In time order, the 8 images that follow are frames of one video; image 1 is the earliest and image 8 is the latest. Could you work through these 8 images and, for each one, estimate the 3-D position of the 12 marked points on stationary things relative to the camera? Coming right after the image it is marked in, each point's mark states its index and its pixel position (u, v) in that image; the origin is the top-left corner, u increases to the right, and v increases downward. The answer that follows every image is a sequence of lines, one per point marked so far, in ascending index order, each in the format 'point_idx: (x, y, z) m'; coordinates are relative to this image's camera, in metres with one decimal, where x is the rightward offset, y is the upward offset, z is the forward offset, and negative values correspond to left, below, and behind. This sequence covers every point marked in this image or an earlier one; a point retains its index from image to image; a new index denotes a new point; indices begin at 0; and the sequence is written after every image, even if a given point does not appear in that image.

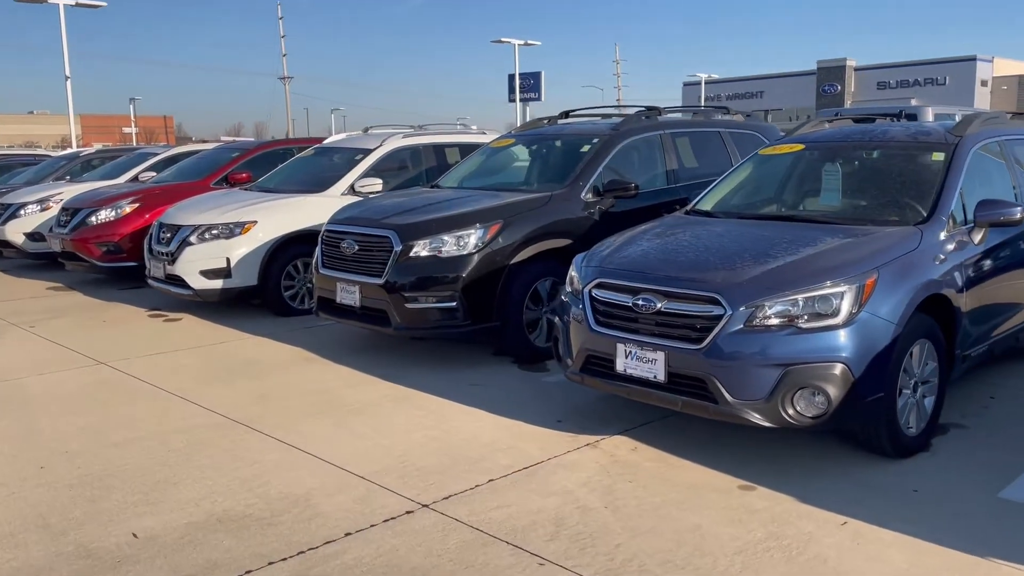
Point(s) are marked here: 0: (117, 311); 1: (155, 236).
0: (-4.6, -0.3, +9.1) m
1: (-4.0, +0.6, +9.0) m
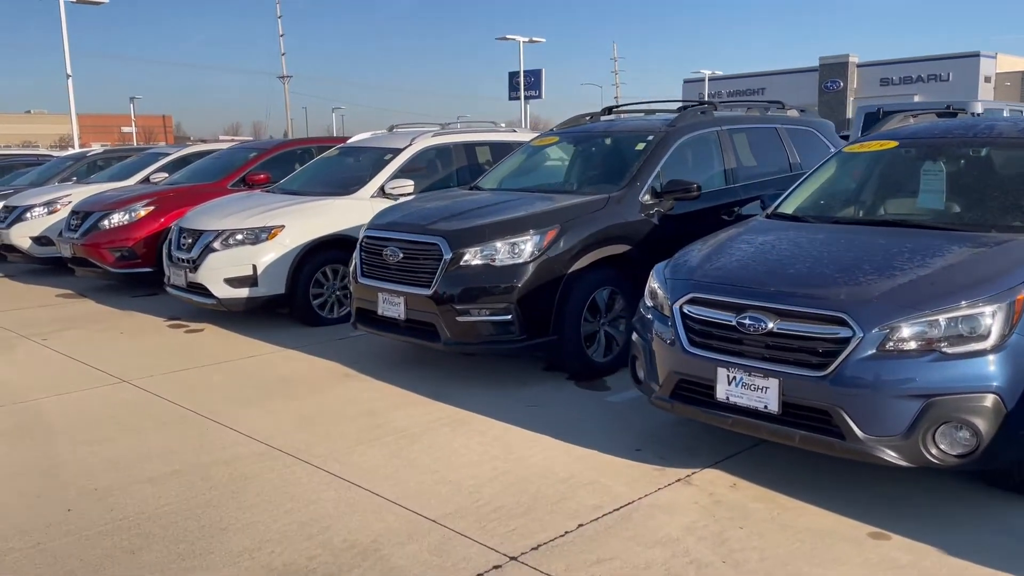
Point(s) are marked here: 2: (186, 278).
0: (-4.1, -0.4, +8.6) m
1: (-3.6, +0.5, +8.5) m
2: (-3.3, +0.1, +8.2) m
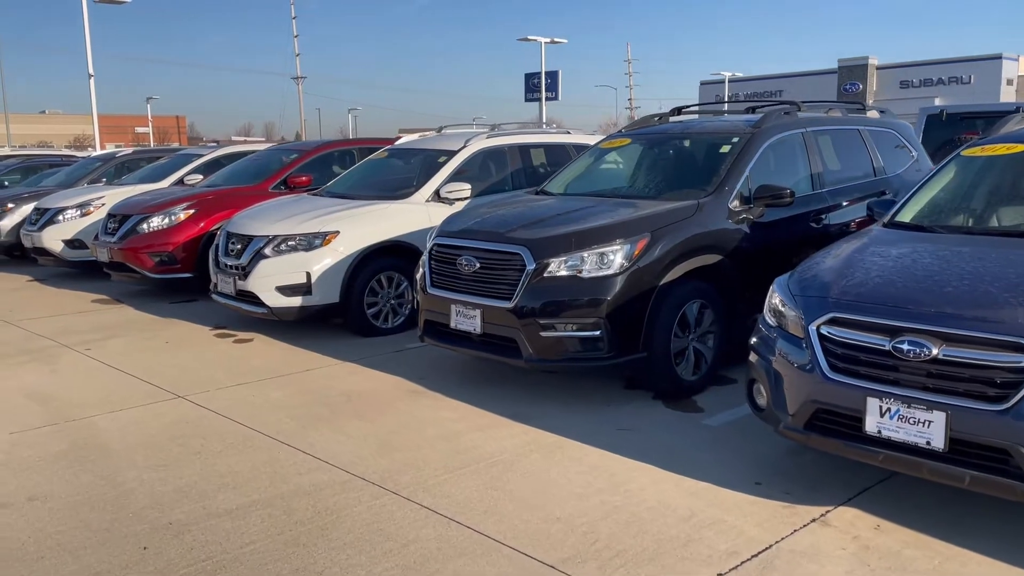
0: (-3.5, -0.5, +8.3) m
1: (-3.0, +0.4, +8.2) m
2: (-2.7, 0.0, +7.8) m
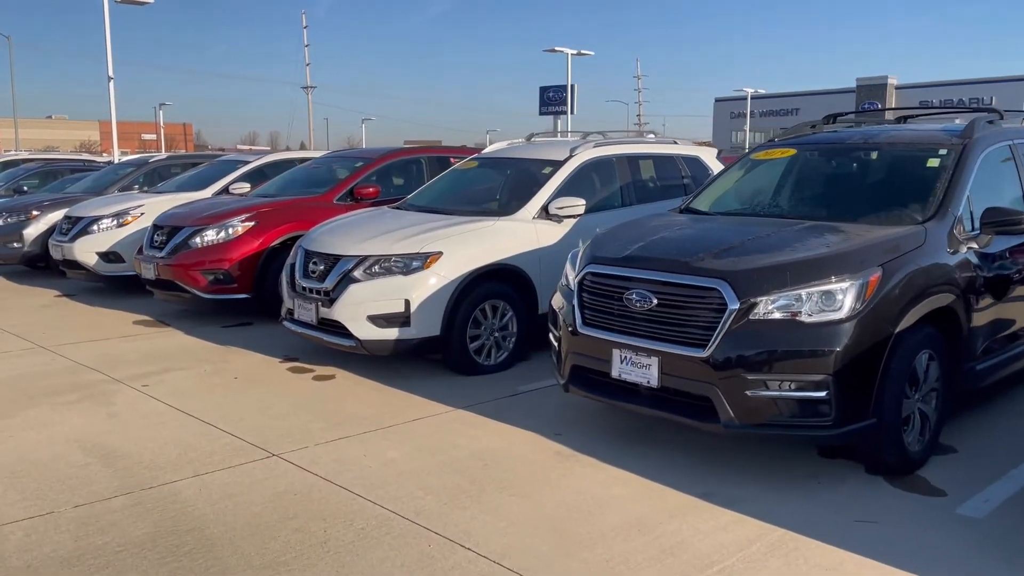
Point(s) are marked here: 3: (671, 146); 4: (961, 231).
0: (-2.4, -0.7, +7.2) m
1: (-1.9, +0.2, +7.1) m
2: (-1.7, -0.2, +6.7) m
3: (+1.8, +1.6, +8.8) m
4: (+2.8, +0.3, +4.9) m
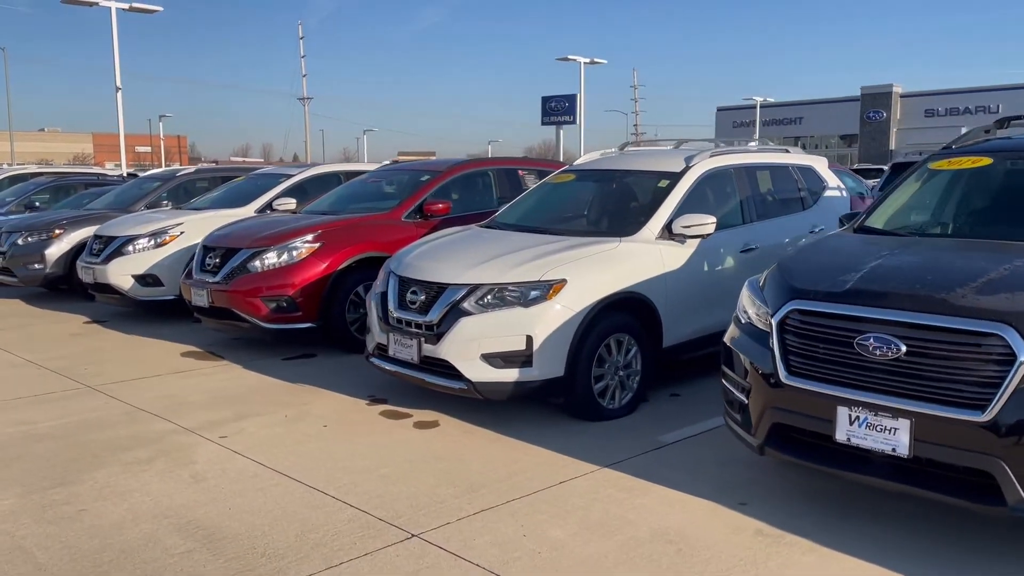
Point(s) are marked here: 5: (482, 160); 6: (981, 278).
0: (-1.5, -0.9, +6.3) m
1: (-0.9, -0.1, +6.2) m
2: (-0.7, -0.5, +5.8) m
3: (+2.7, +1.3, +7.9) m
4: (+3.7, +0.2, +4.0) m
5: (-0.4, +1.6, +9.8) m
6: (+2.2, 0.0, +3.8) m
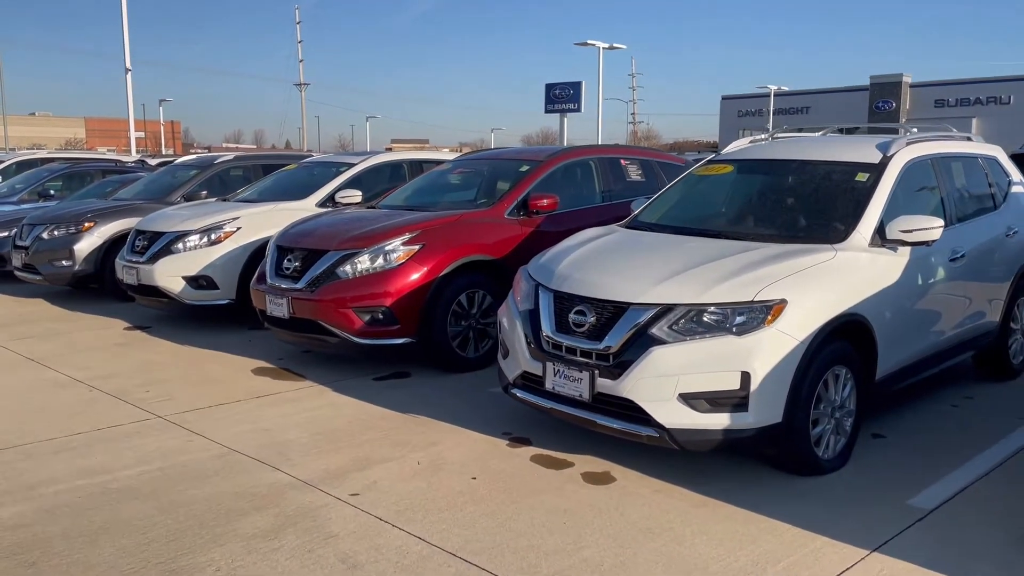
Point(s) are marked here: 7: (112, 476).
0: (-0.3, -1.1, +5.1) m
1: (+0.2, -0.2, +5.0) m
2: (+0.5, -0.6, +4.7) m
3: (+3.9, +1.2, +6.7) m
4: (+4.9, 0.0, +2.9) m
5: (+0.8, +1.5, +8.7) m
6: (+3.4, -0.1, +2.6) m
7: (-2.4, -1.2, +4.8) m
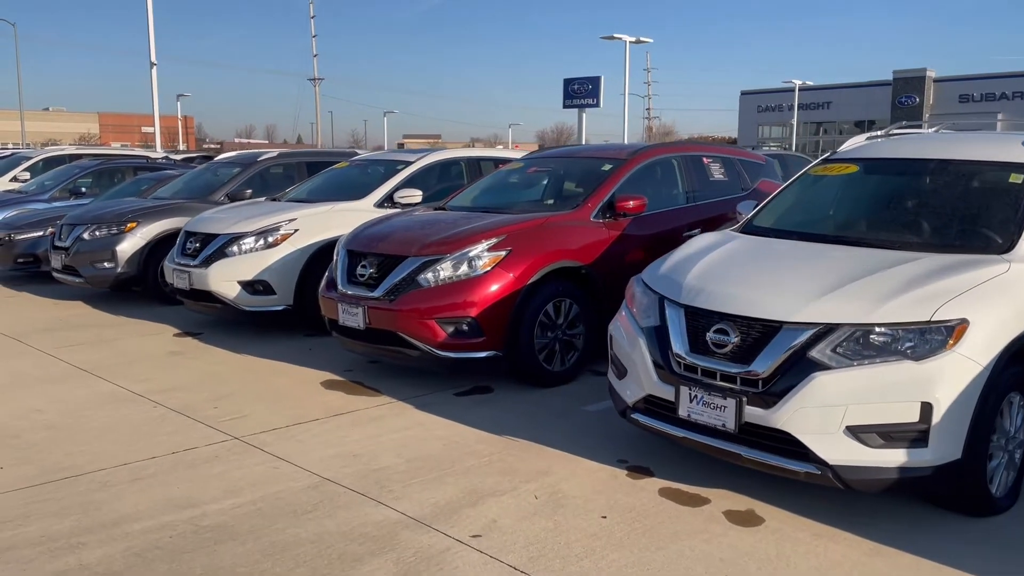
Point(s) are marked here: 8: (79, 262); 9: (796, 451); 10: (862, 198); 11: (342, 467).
0: (+0.4, -1.1, +4.6) m
1: (+1.0, -0.3, +4.5) m
2: (+1.2, -0.7, +4.2) m
3: (+4.6, +1.1, +6.2) m
4: (+5.6, -0.1, +2.3) m
5: (+1.6, +1.5, +8.1) m
6: (+4.1, -0.2, +2.1) m
7: (-1.7, -1.2, +4.4) m
8: (-6.0, +0.4, +11.0) m
9: (+1.5, -0.8, +4.1) m
10: (+2.5, +0.6, +5.6) m
11: (-1.1, -1.1, +4.9) m
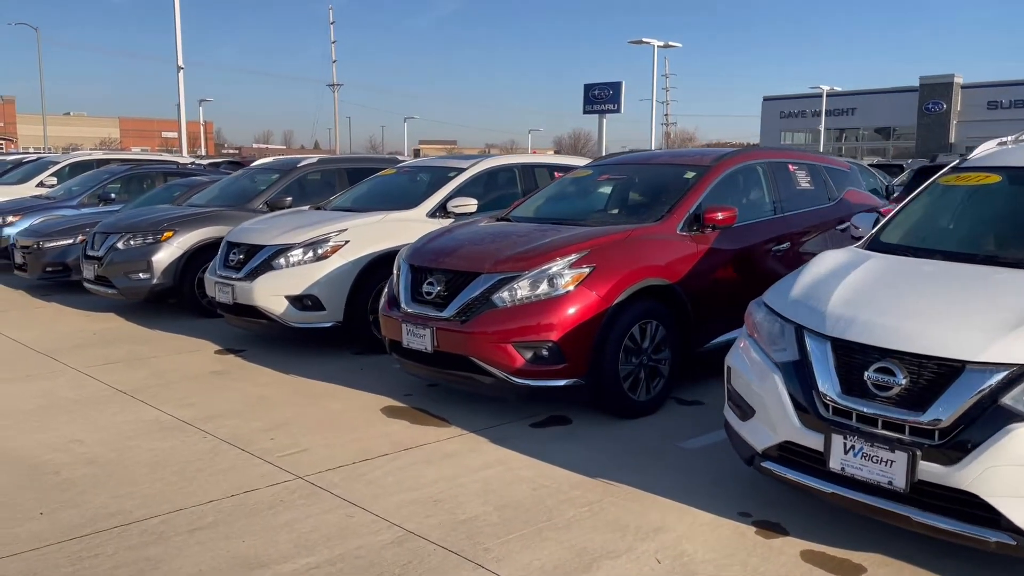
0: (+1.0, -1.3, +4.0) m
1: (+1.6, -0.4, +3.9) m
2: (+1.8, -0.8, +3.5) m
3: (+5.3, +0.9, +5.5) m
4: (+6.2, -0.3, +1.6) m
5: (+2.3, +1.3, +7.5) m
6: (+4.7, -0.4, +1.4) m
7: (-1.1, -1.4, +3.8) m
8: (-5.3, +0.2, +10.4) m
9: (+2.1, -1.0, +3.4) m
10: (+3.1, +0.5, +5.0) m
11: (-0.5, -1.3, +4.3) m
